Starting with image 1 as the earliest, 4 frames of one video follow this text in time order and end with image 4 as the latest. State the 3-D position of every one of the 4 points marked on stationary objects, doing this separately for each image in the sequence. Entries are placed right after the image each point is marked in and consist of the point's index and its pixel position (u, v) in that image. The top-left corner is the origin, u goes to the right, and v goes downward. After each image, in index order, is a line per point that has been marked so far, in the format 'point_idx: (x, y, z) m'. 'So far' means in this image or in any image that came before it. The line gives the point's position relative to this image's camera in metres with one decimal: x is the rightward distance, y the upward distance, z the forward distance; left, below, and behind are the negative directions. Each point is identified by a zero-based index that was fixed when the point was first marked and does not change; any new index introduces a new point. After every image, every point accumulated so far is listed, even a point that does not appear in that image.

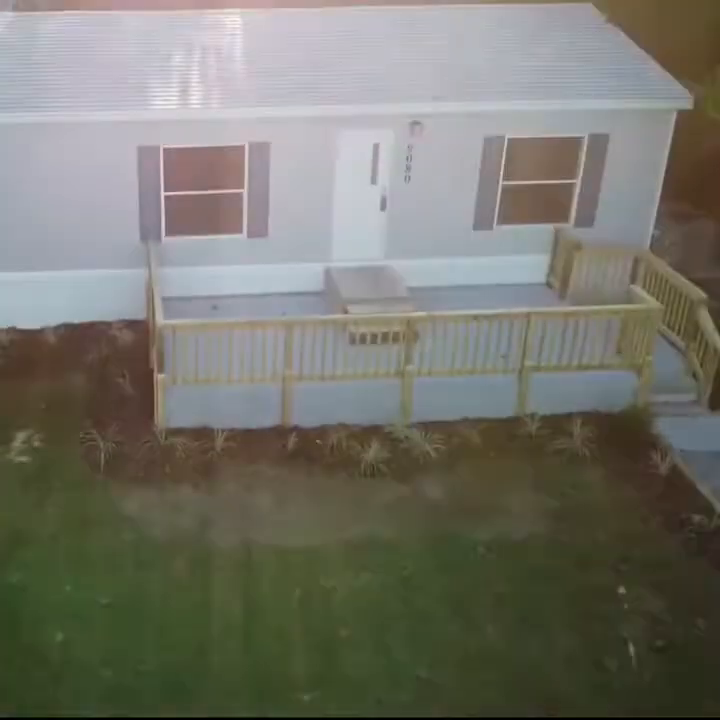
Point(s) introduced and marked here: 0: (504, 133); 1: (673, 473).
0: (+1.7, +2.7, +12.4) m
1: (+3.2, -1.2, +10.4) m
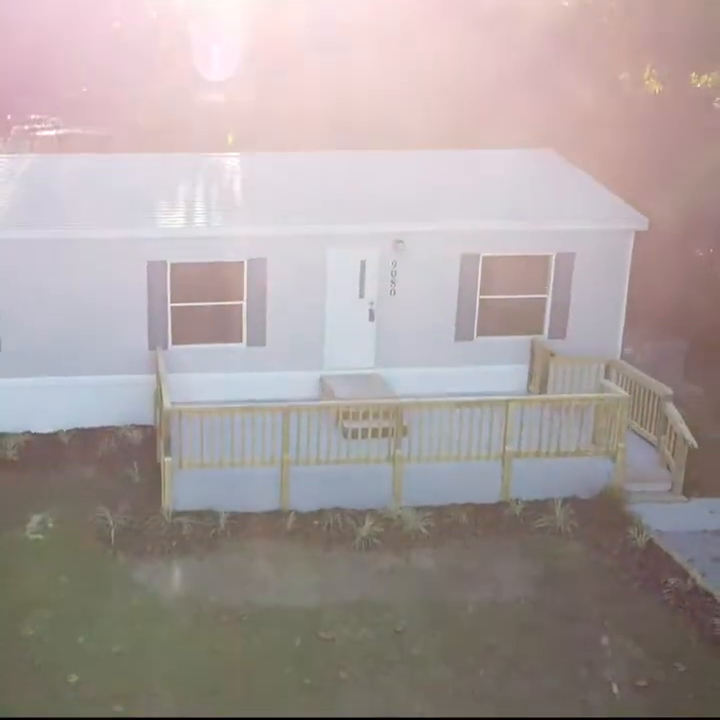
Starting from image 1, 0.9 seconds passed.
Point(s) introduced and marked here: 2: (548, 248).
0: (+1.6, +1.5, +13.7) m
1: (+3.1, -2.0, +11.0) m
2: (+2.5, +1.5, +13.9) m
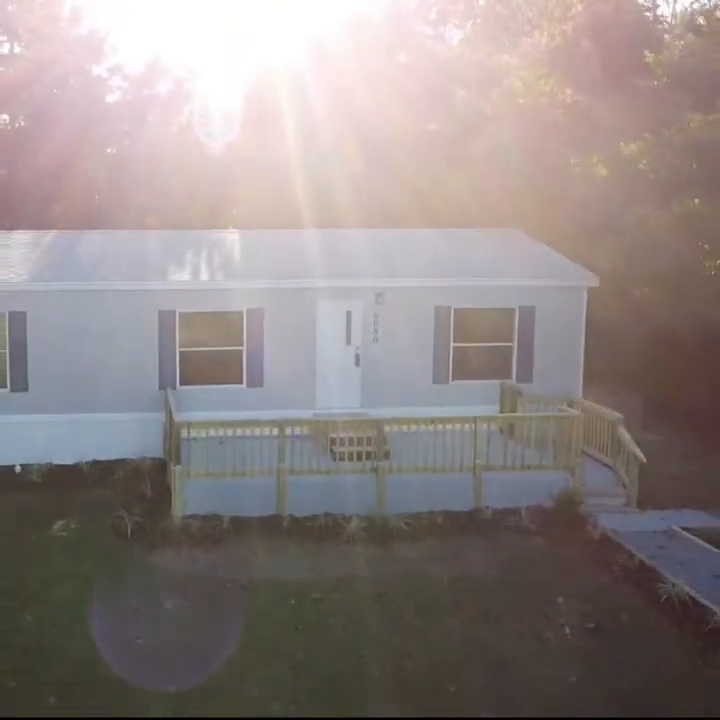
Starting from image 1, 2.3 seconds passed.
0: (+1.4, +0.9, +15.6) m
1: (+3.0, -2.2, +12.4) m
2: (+2.3, +0.9, +15.8) m
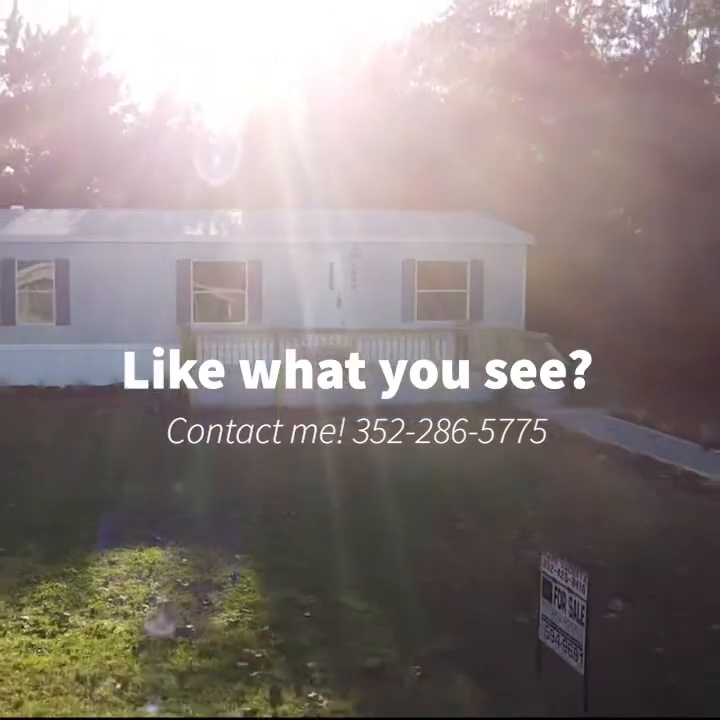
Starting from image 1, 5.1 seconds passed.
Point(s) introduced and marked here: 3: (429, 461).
0: (+1.0, +1.9, +19.0) m
1: (+2.6, -0.9, +15.7) m
2: (+2.0, +2.0, +19.2) m
3: (+0.9, -1.2, +12.6) m
